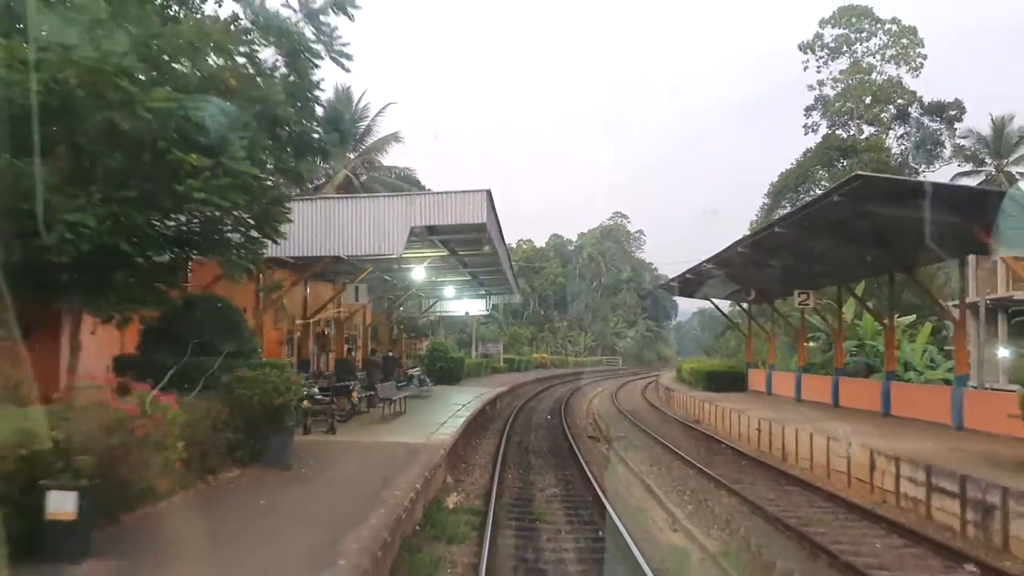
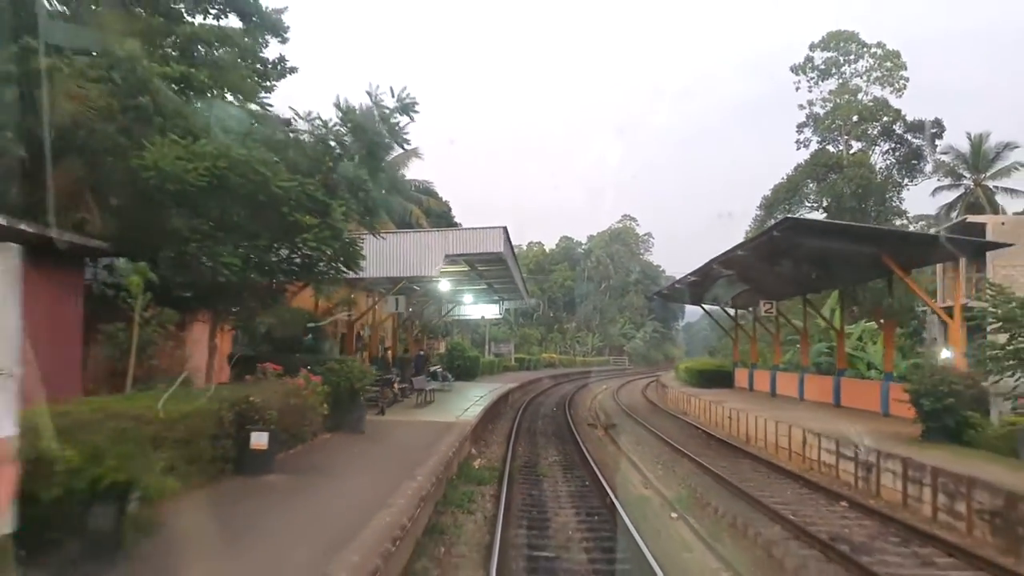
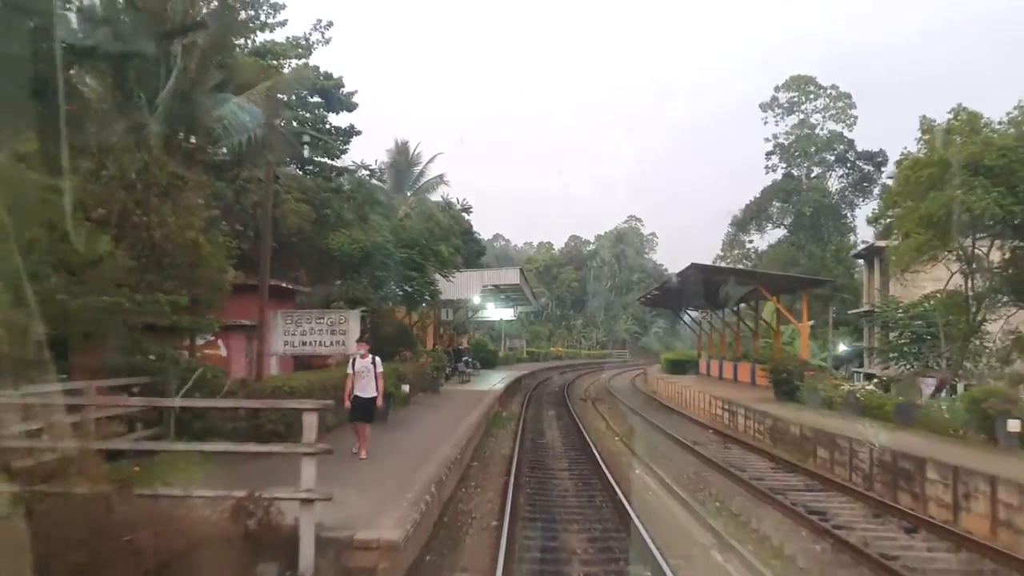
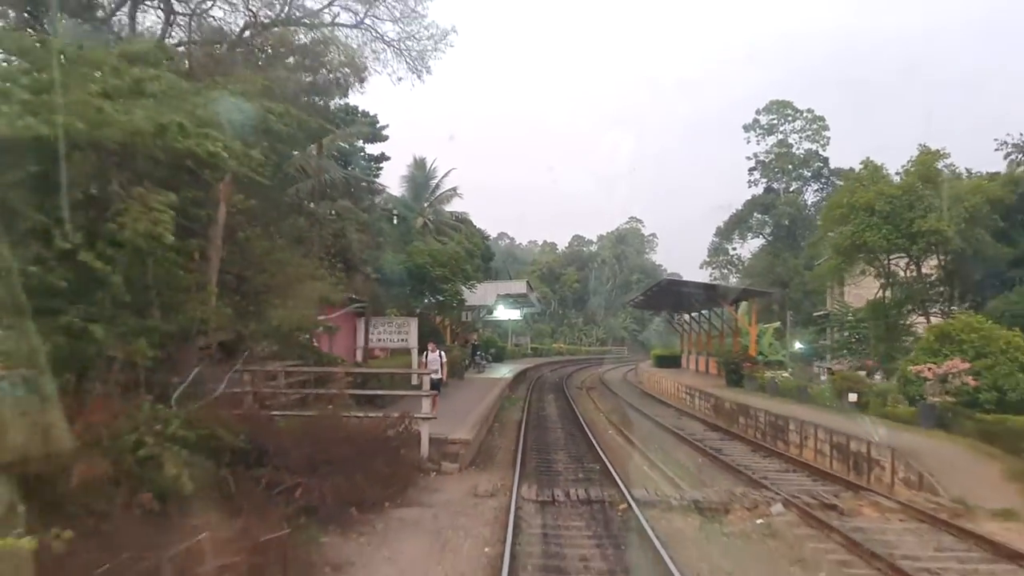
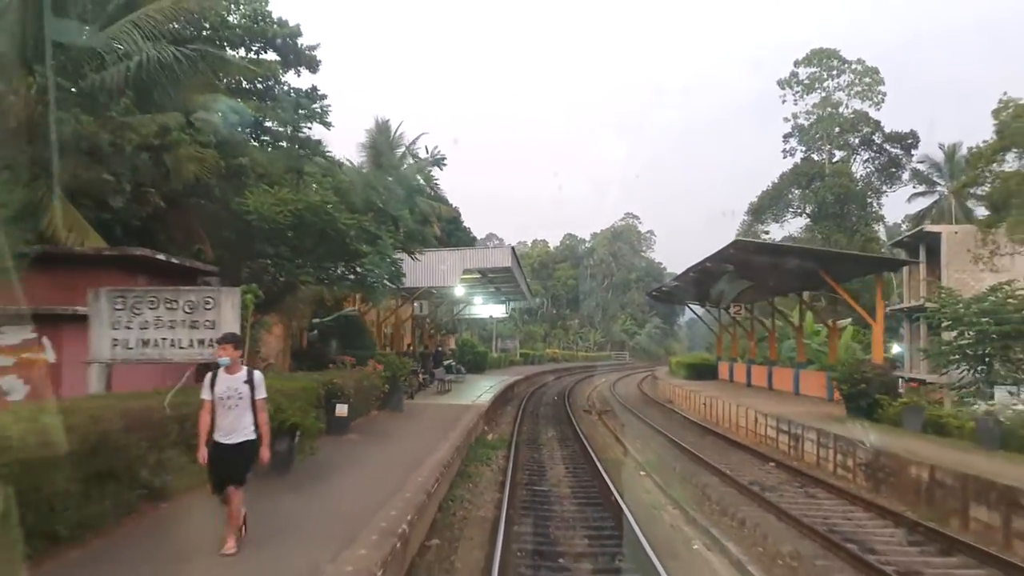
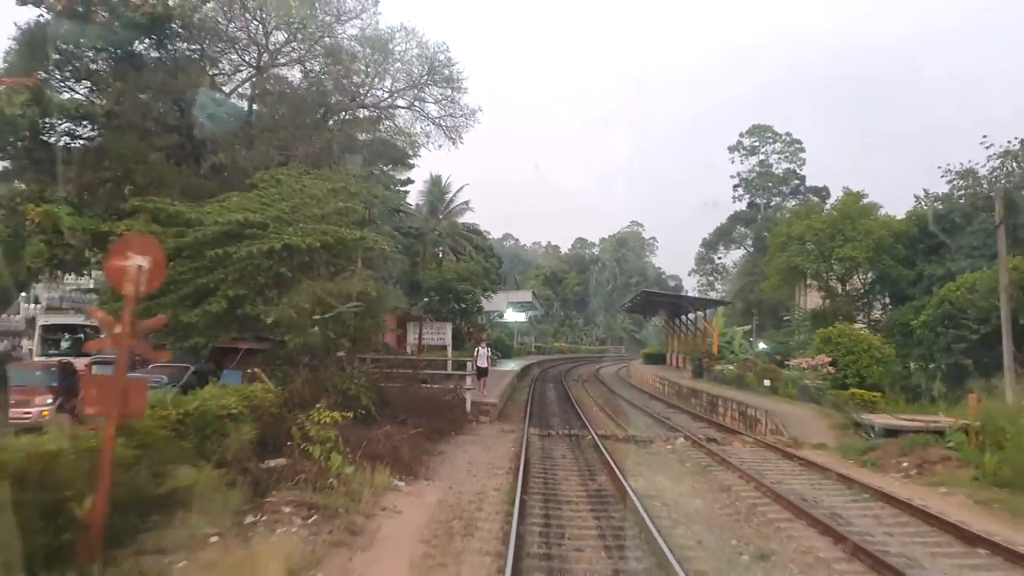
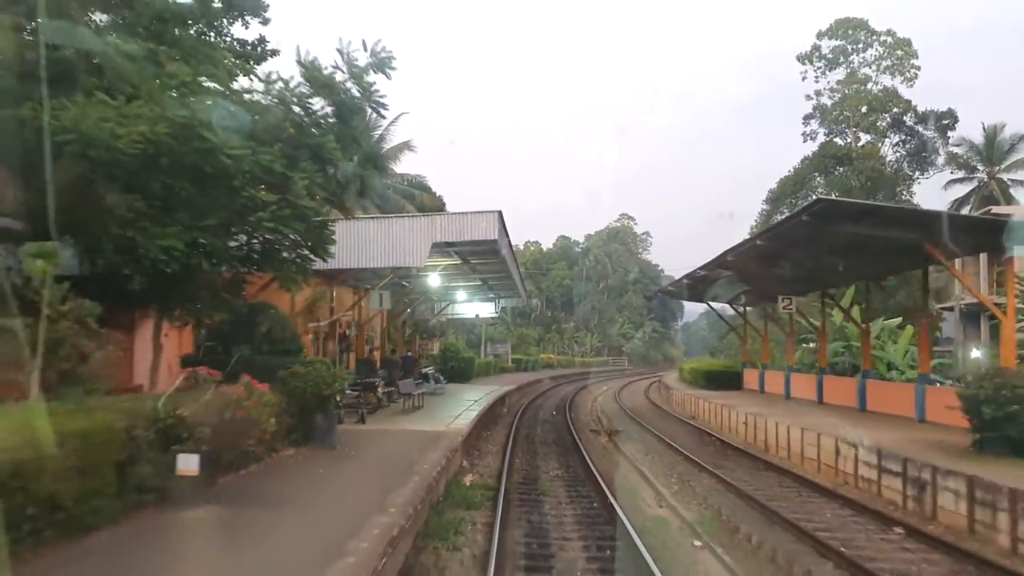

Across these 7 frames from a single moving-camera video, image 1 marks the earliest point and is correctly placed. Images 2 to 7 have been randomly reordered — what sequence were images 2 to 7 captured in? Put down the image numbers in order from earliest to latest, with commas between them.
7, 2, 5, 3, 4, 6
